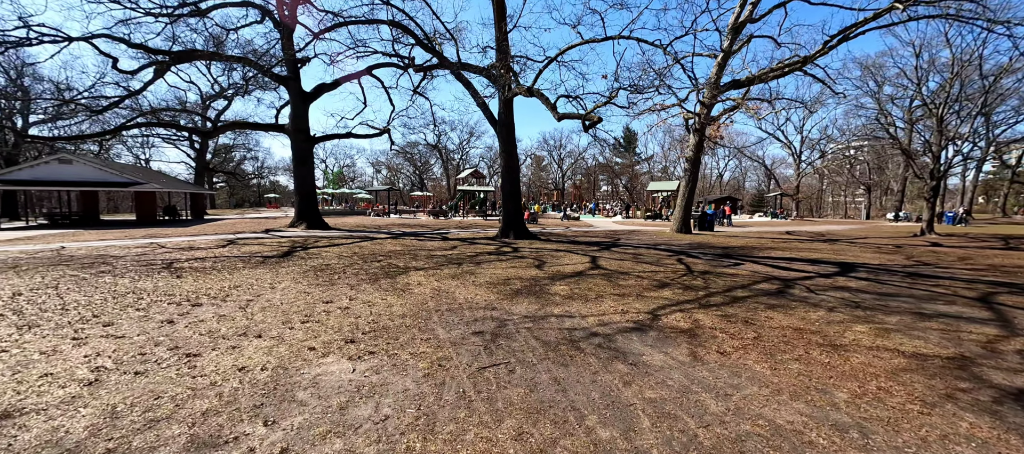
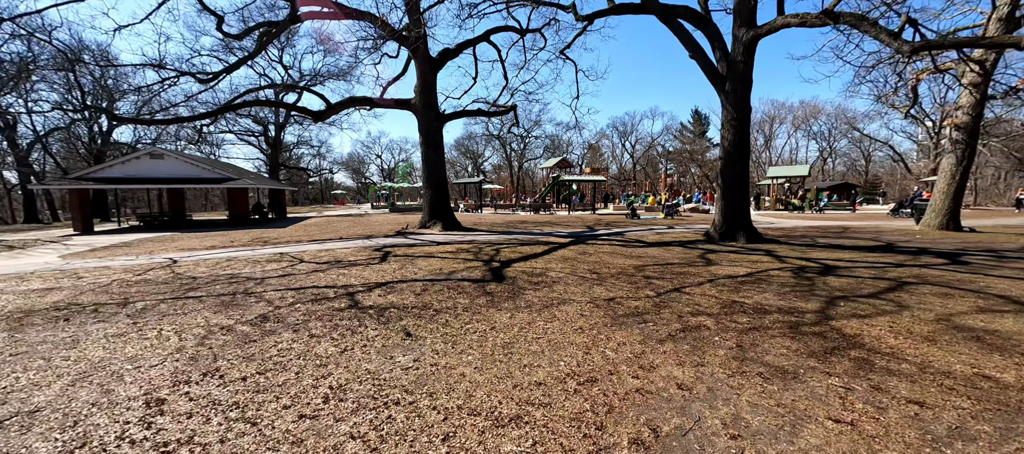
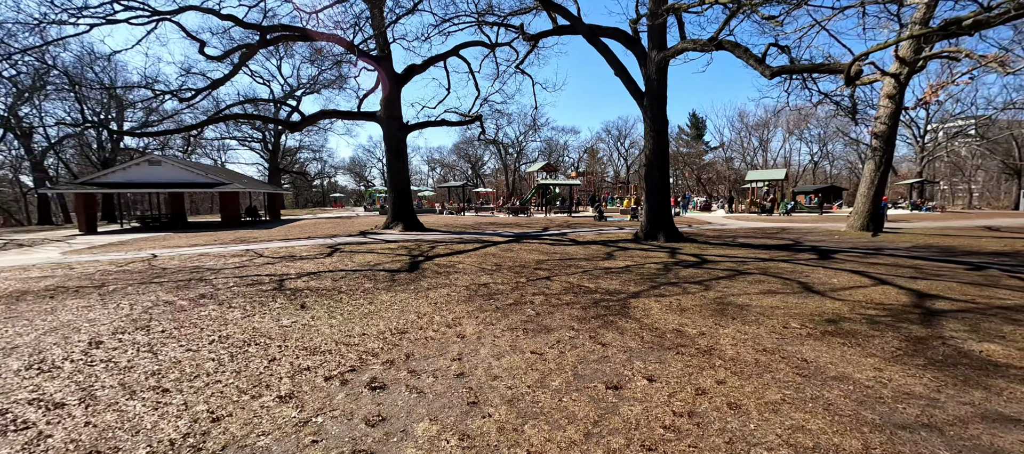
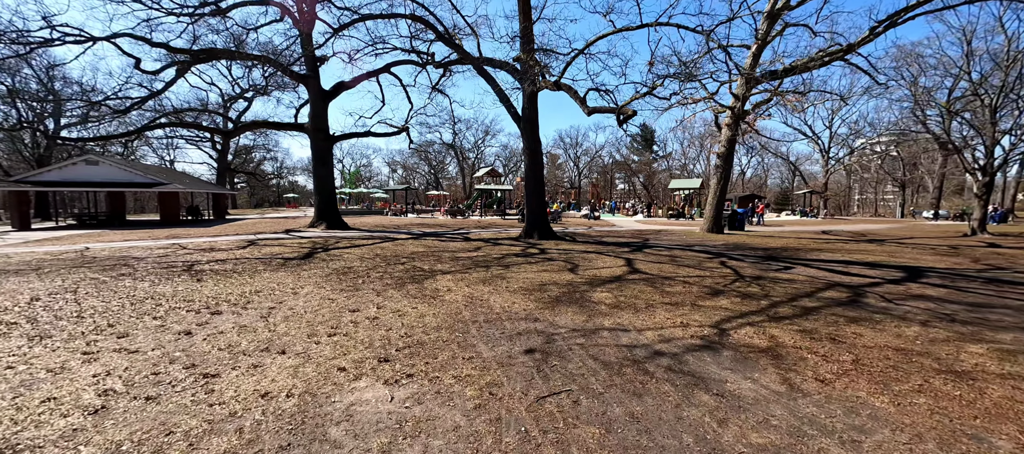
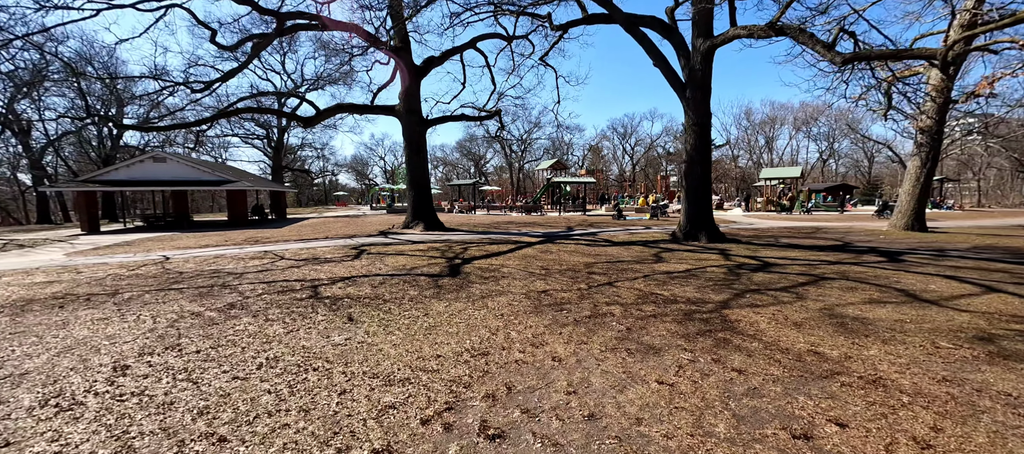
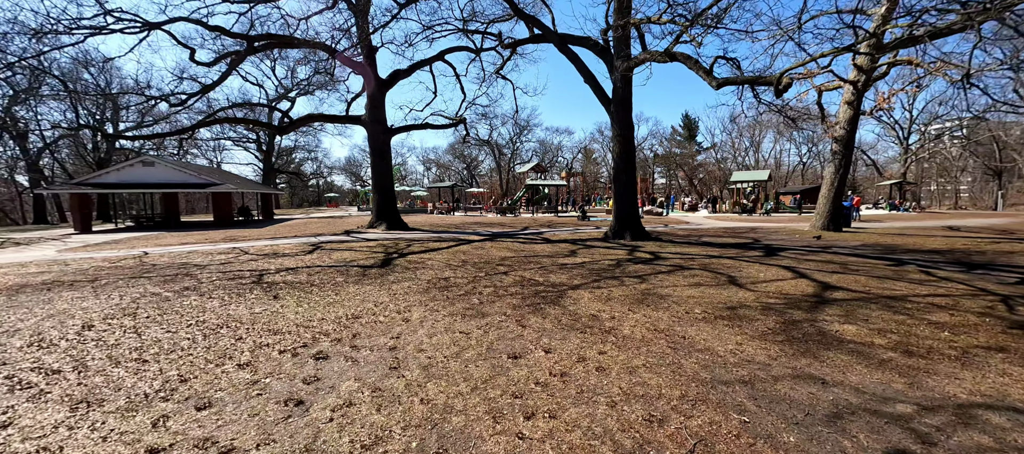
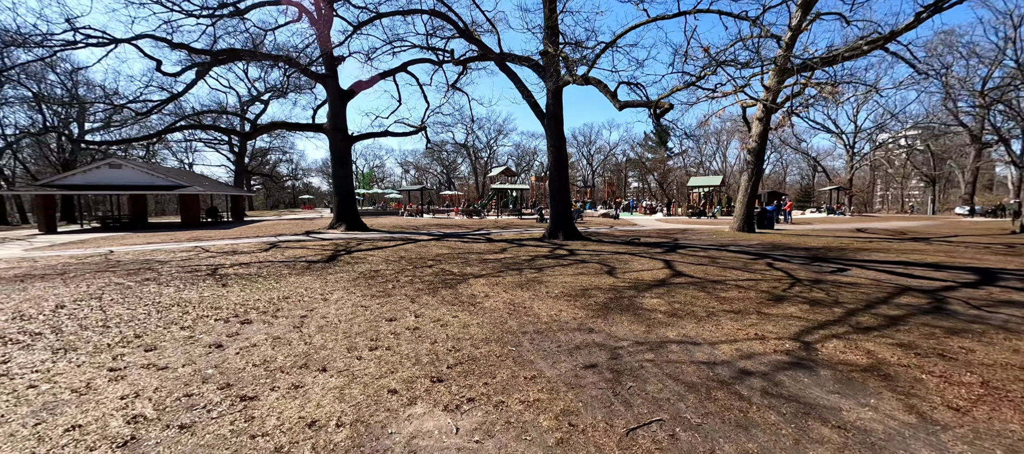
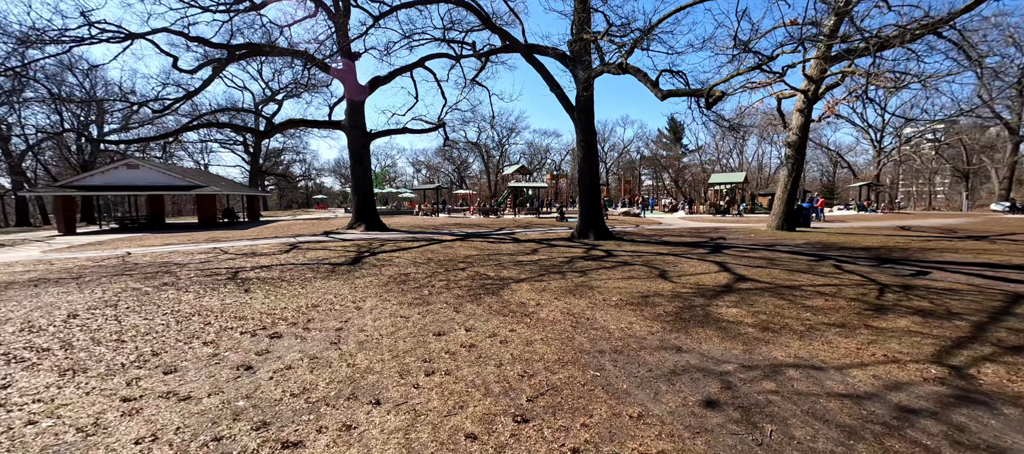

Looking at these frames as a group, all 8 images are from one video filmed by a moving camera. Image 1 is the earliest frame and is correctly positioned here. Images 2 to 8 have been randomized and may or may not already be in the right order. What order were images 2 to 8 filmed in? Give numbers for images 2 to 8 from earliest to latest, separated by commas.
4, 7, 8, 6, 3, 5, 2
